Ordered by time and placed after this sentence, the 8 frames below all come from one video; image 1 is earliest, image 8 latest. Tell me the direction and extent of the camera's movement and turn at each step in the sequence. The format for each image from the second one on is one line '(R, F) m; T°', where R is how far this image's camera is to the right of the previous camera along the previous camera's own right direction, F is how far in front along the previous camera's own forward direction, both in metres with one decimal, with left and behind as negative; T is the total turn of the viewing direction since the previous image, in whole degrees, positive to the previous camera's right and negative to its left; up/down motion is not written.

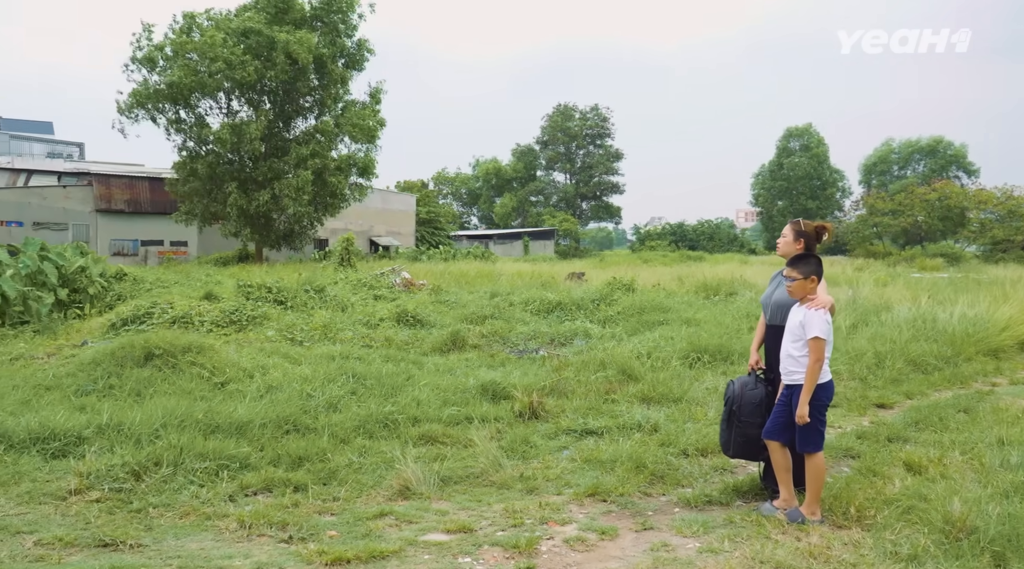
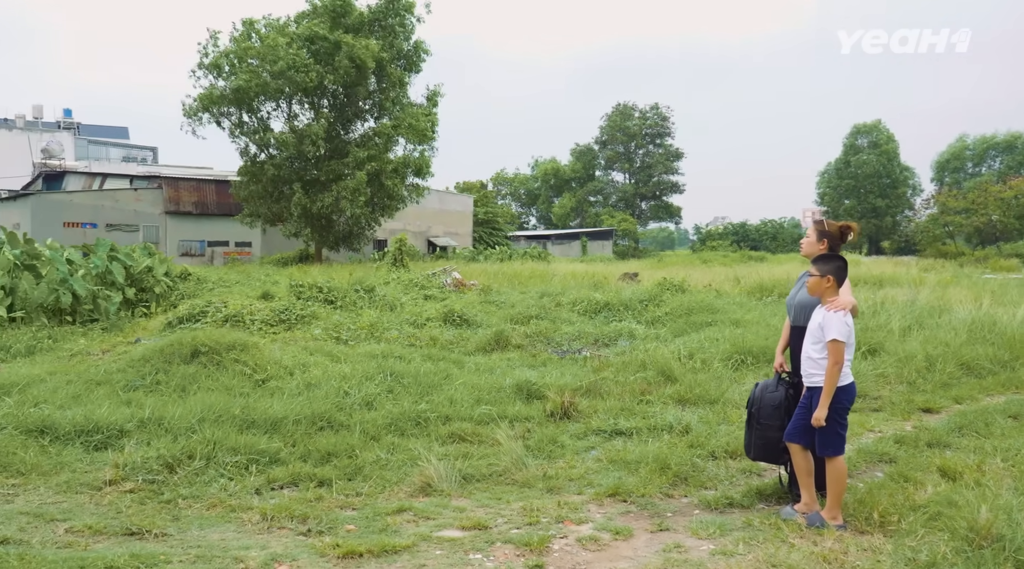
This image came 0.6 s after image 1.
(+0.2, 0.0) m; -4°
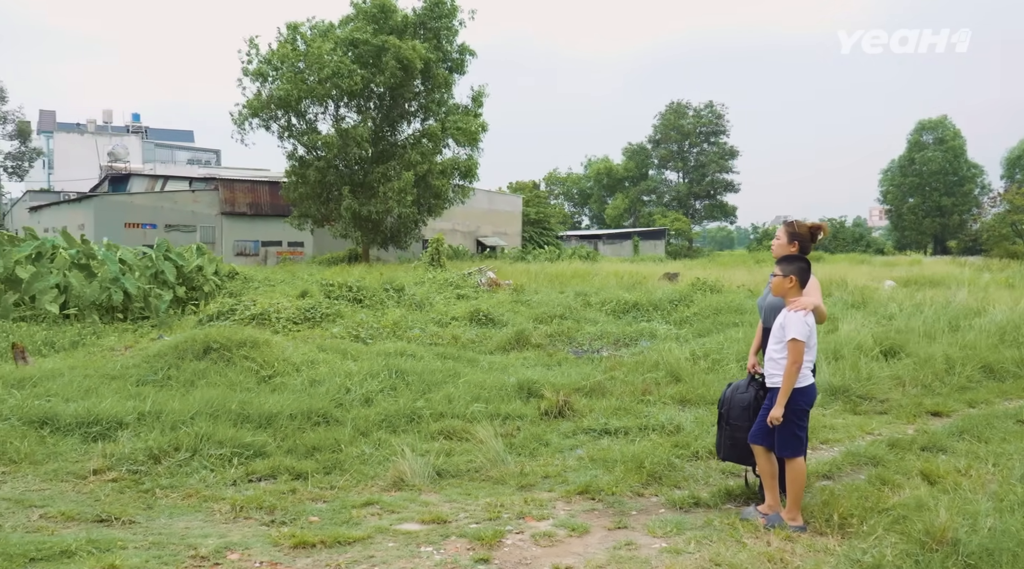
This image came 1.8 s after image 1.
(+0.3, 0.0) m; -3°
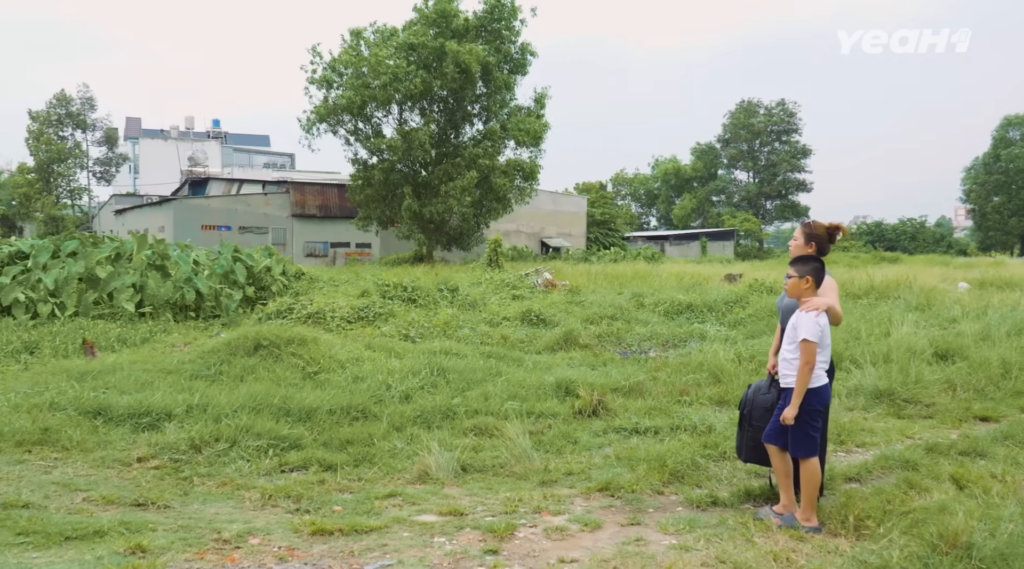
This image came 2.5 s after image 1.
(+0.2, -0.1) m; -5°
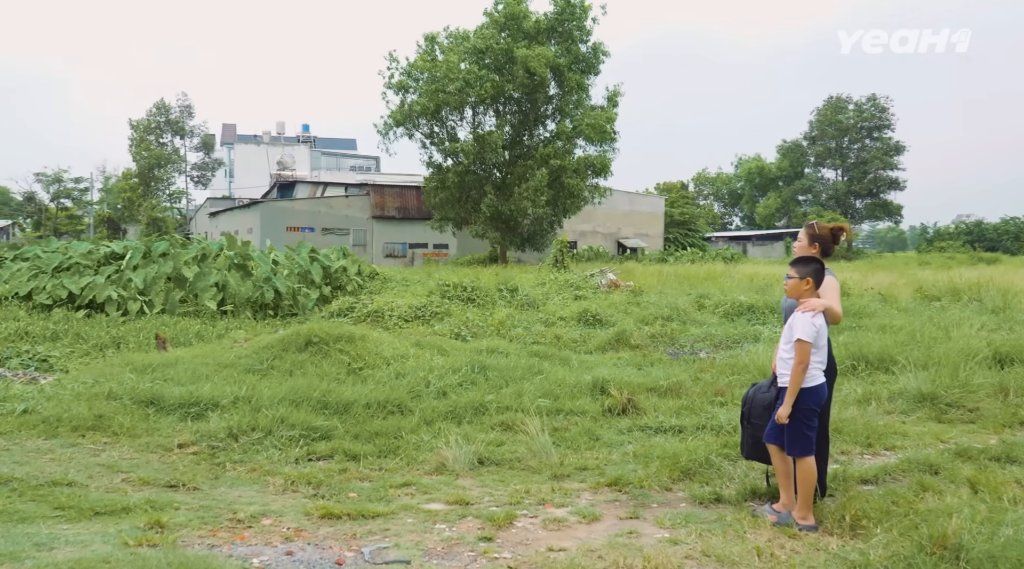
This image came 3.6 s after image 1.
(+0.3, -0.1) m; -5°
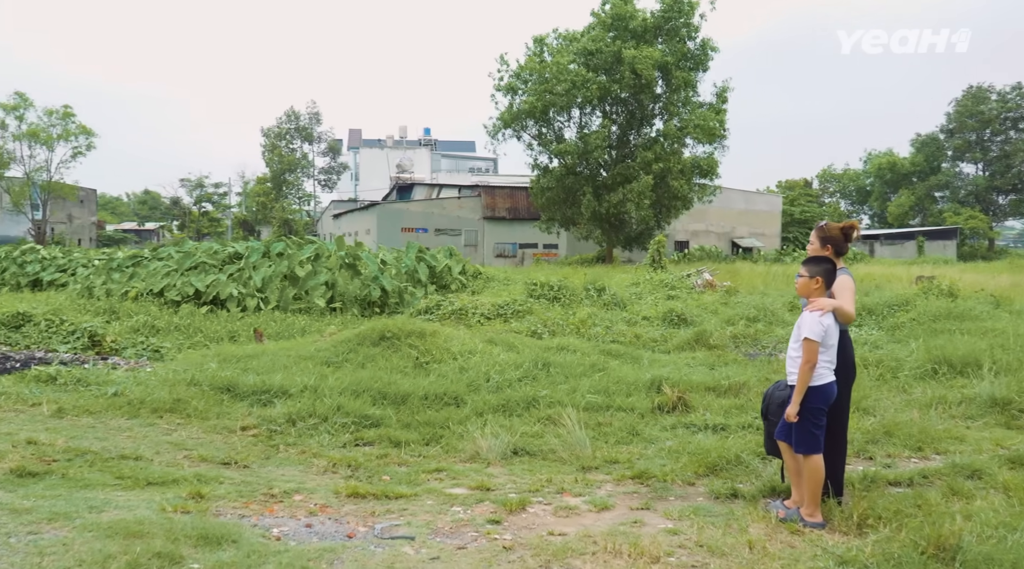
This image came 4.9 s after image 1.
(+0.4, -0.1) m; -8°
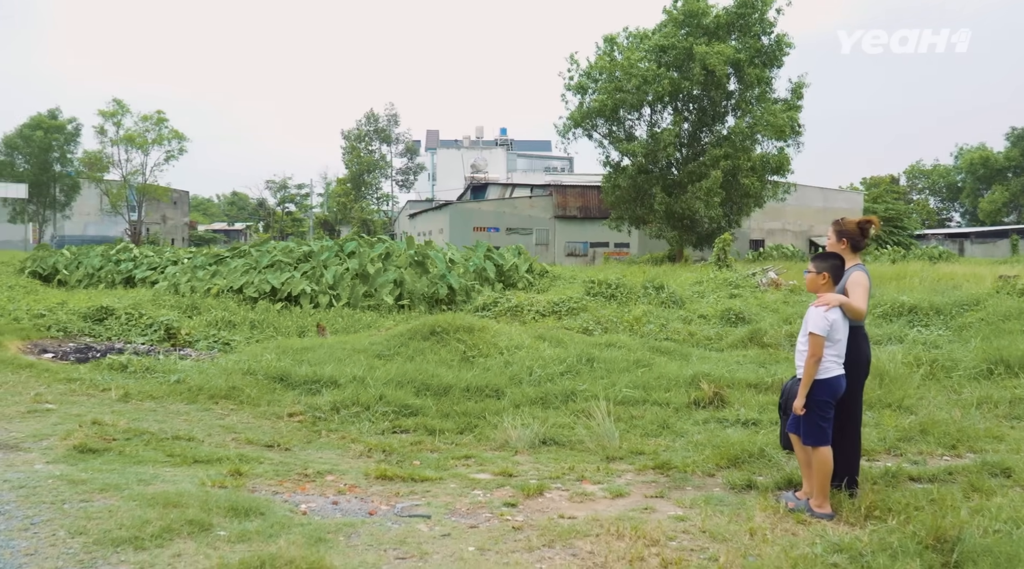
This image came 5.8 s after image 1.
(+0.2, -0.1) m; -5°
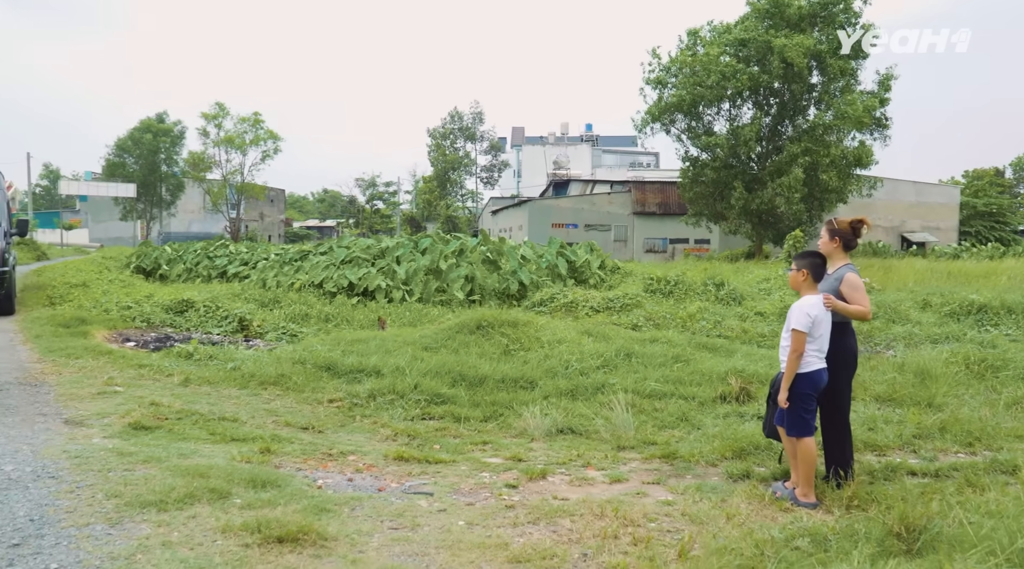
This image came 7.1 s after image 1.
(+0.3, -0.2) m; -6°
